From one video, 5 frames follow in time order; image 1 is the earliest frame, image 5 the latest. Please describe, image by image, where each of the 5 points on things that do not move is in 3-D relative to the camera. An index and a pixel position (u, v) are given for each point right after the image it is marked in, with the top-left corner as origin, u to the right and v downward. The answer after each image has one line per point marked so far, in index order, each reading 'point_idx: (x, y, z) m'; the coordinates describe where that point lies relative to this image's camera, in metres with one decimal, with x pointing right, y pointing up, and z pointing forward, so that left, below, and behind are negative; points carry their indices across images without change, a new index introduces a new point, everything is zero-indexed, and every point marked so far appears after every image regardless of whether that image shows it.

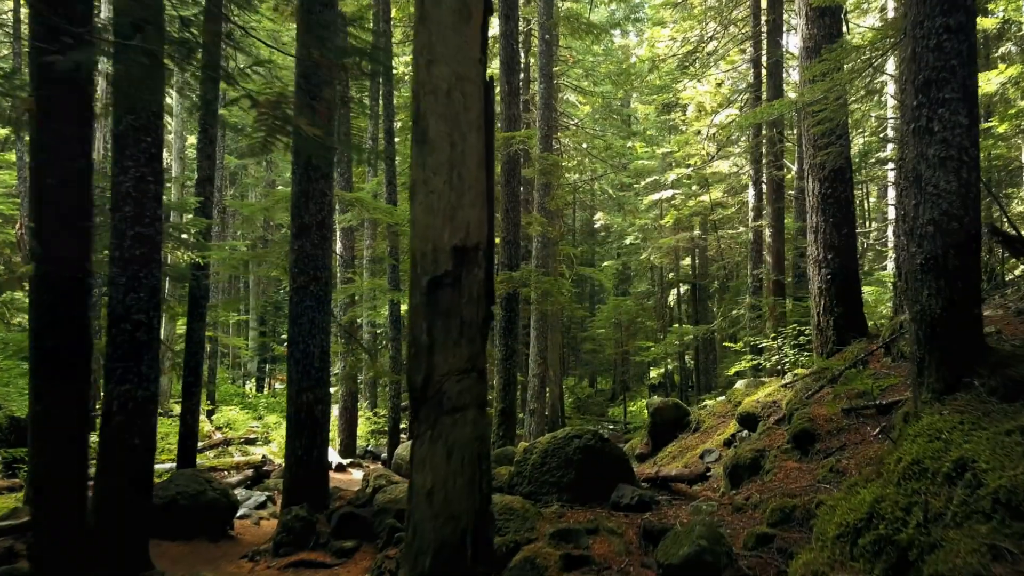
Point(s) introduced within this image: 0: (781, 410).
0: (+2.7, -1.3, +6.0) m
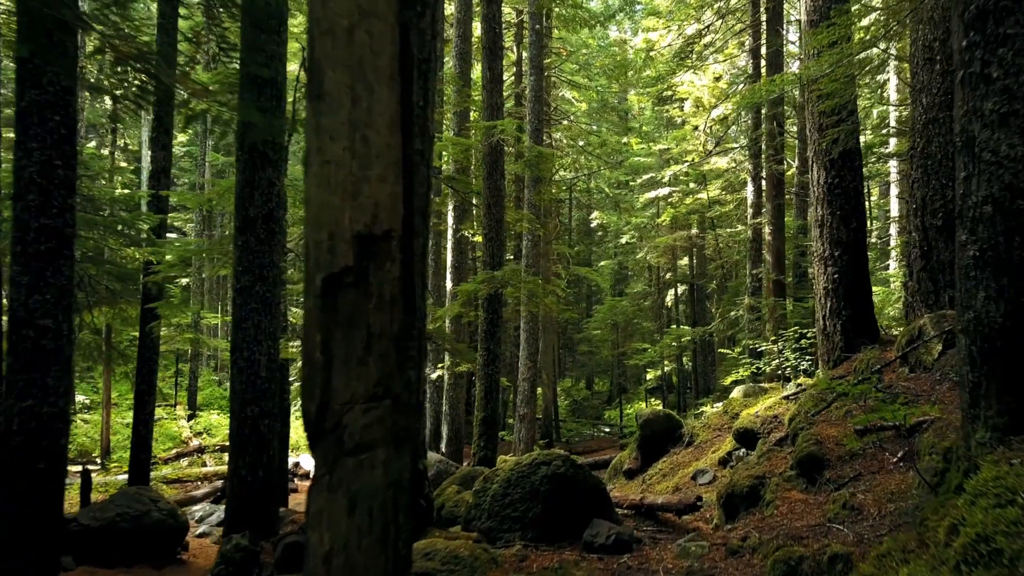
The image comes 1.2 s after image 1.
0: (+2.5, -1.3, +5.3) m
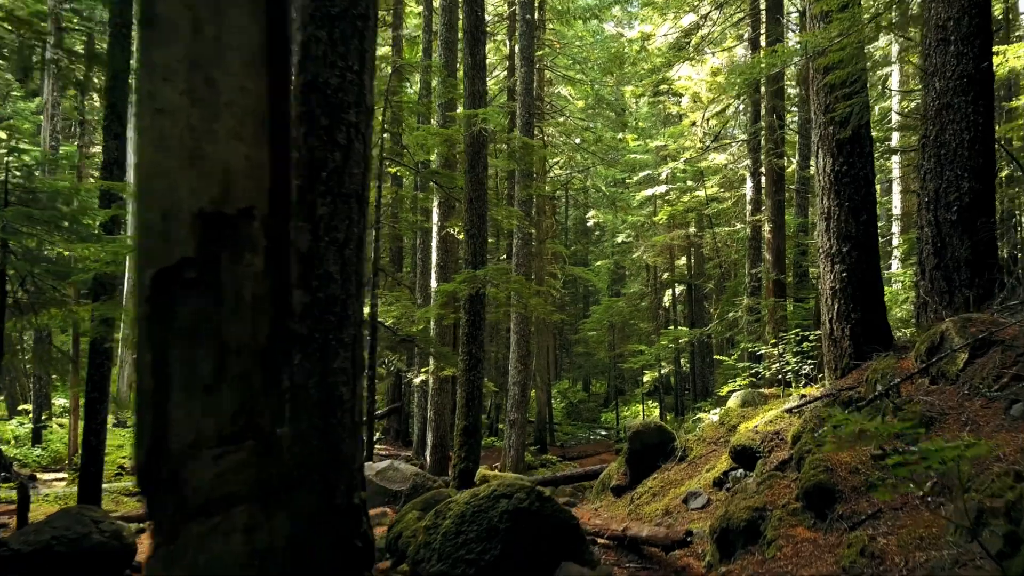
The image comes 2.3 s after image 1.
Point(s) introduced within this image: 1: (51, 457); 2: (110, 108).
0: (+2.2, -1.3, +4.7) m
1: (-11.7, -4.3, +14.8) m
2: (-5.3, +2.4, +7.8) m
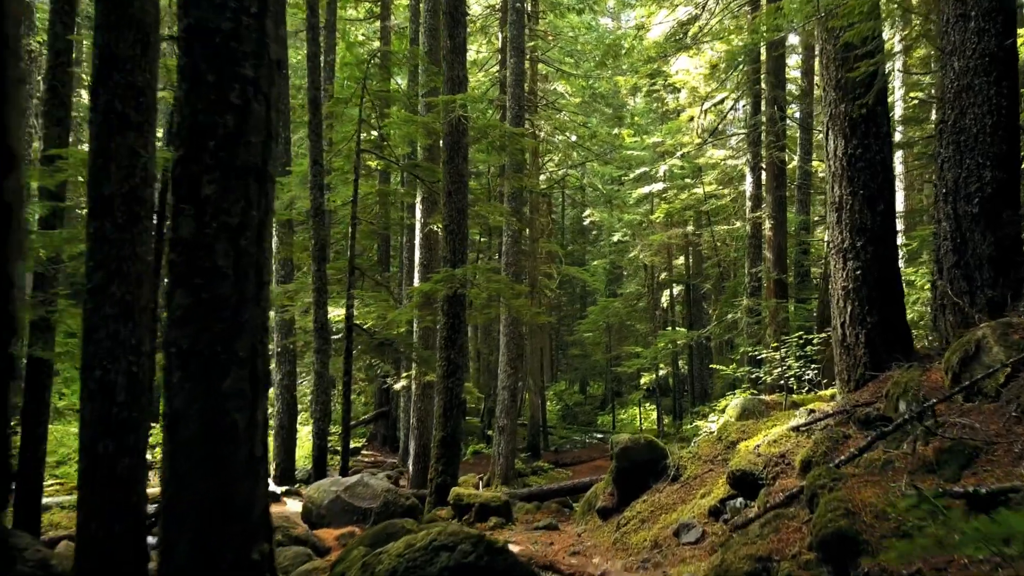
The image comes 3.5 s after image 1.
0: (+1.9, -1.3, +4.0) m
1: (-11.9, -4.3, +14.2) m
2: (-5.6, +2.4, +7.1) m
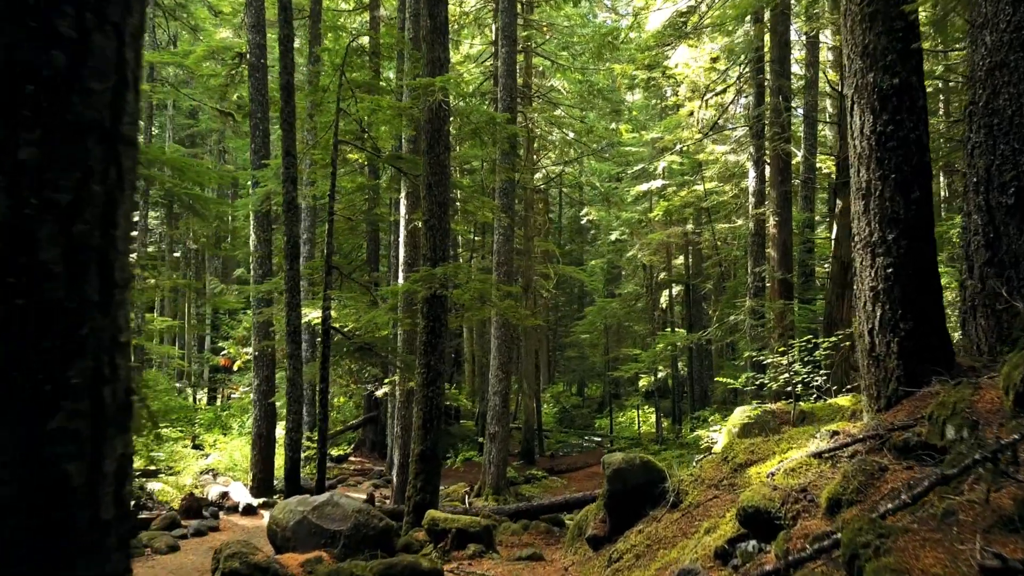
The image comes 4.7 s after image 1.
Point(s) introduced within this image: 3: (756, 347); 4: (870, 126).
0: (+1.7, -1.3, +3.3) m
1: (-12.1, -4.3, +13.4) m
2: (-5.8, +2.4, +6.5) m
3: (+5.2, -1.3, +12.6) m
4: (+2.5, +1.1, +4.1) m
